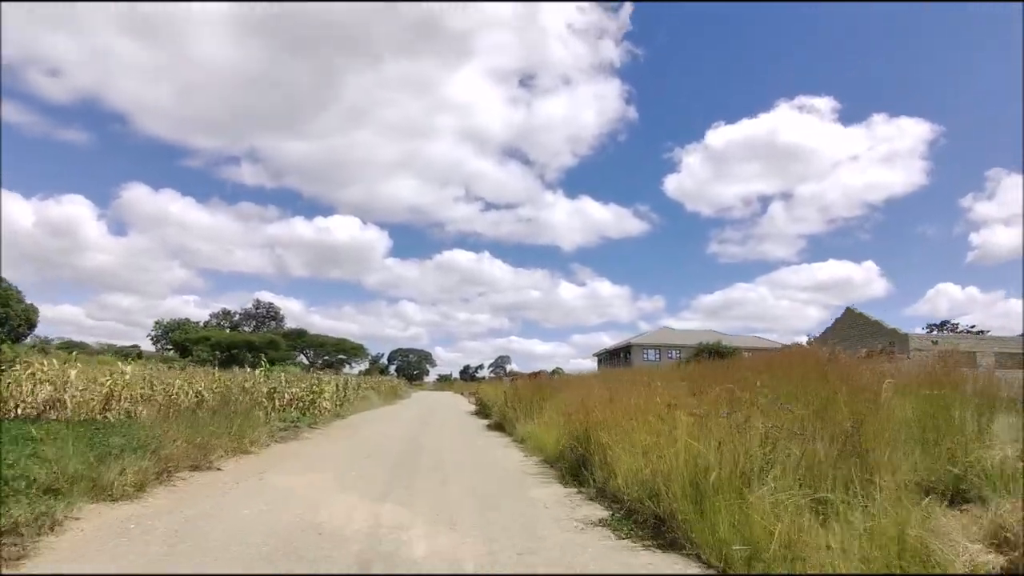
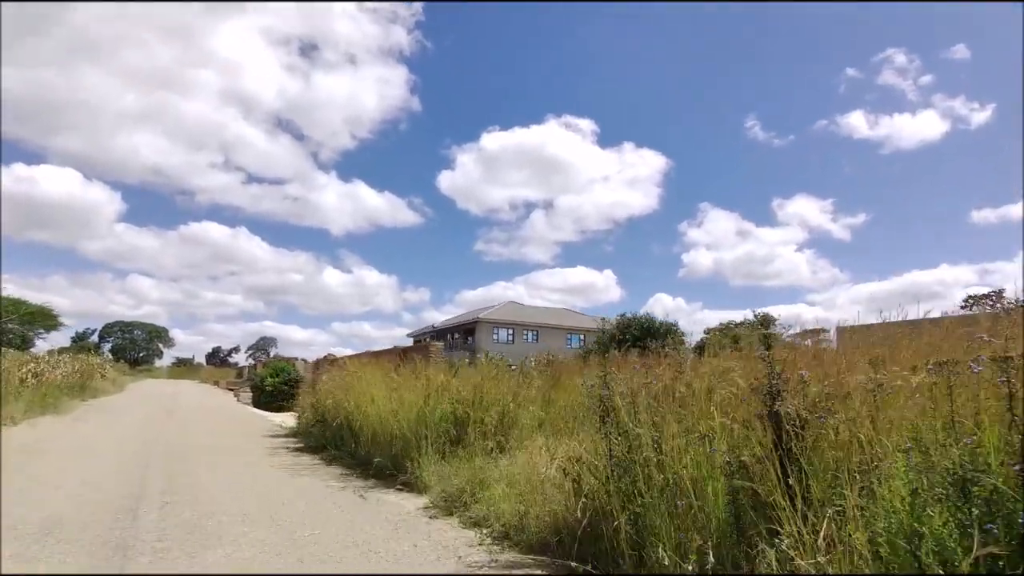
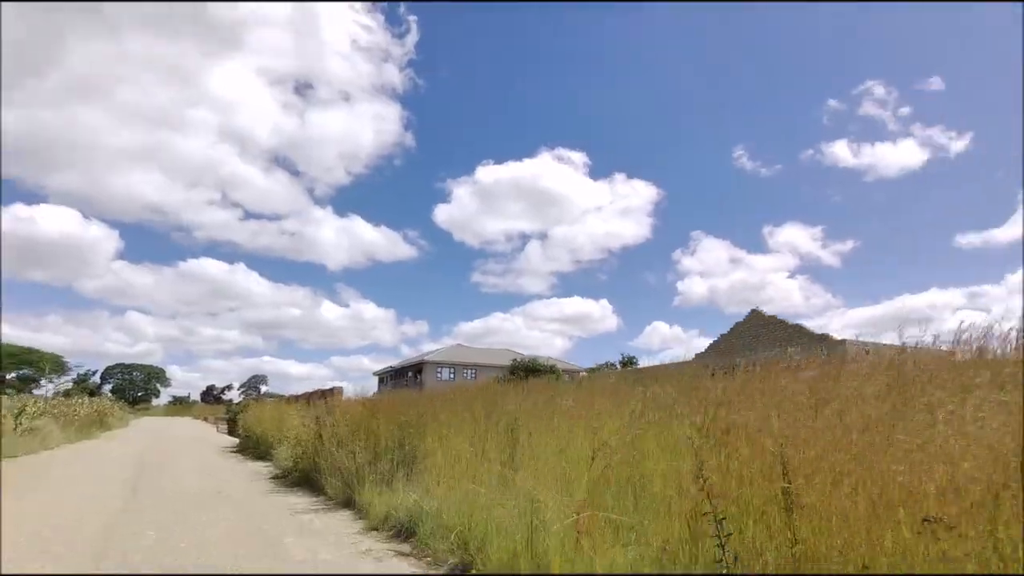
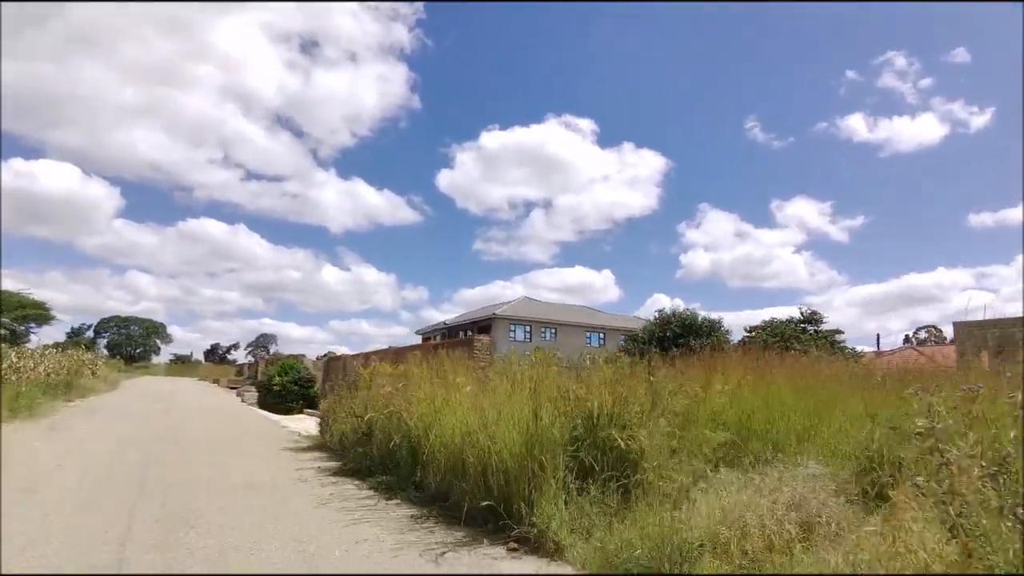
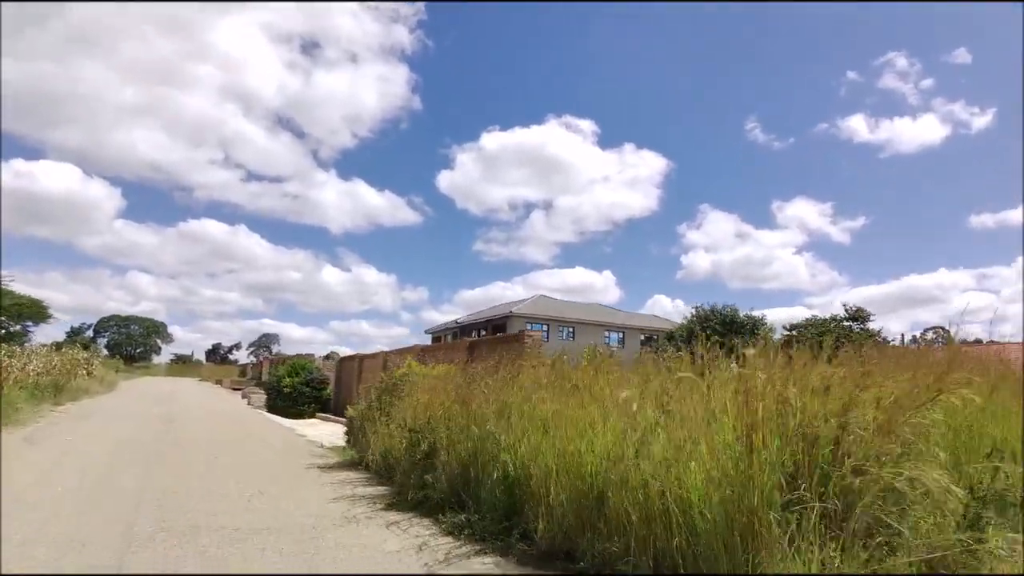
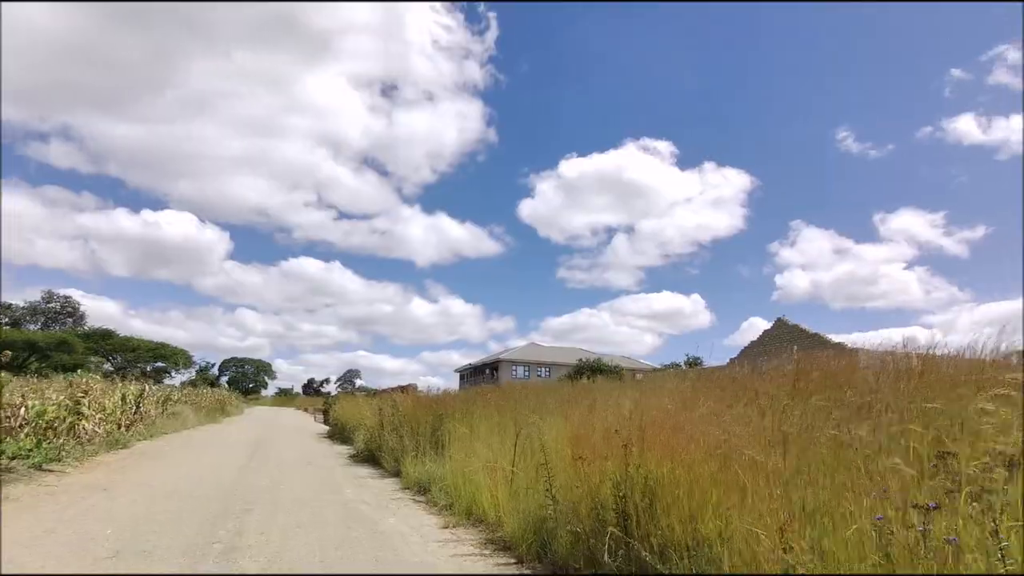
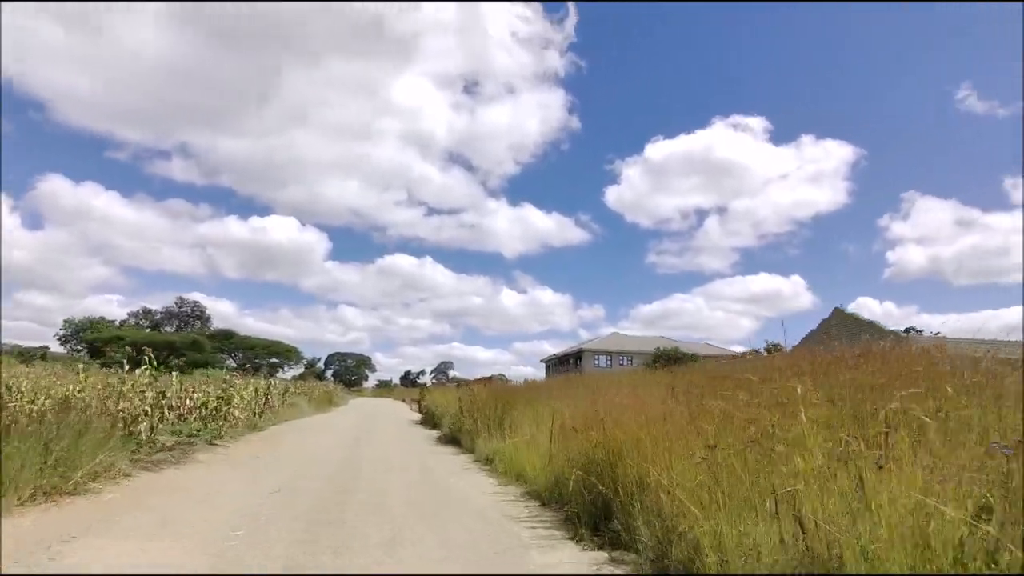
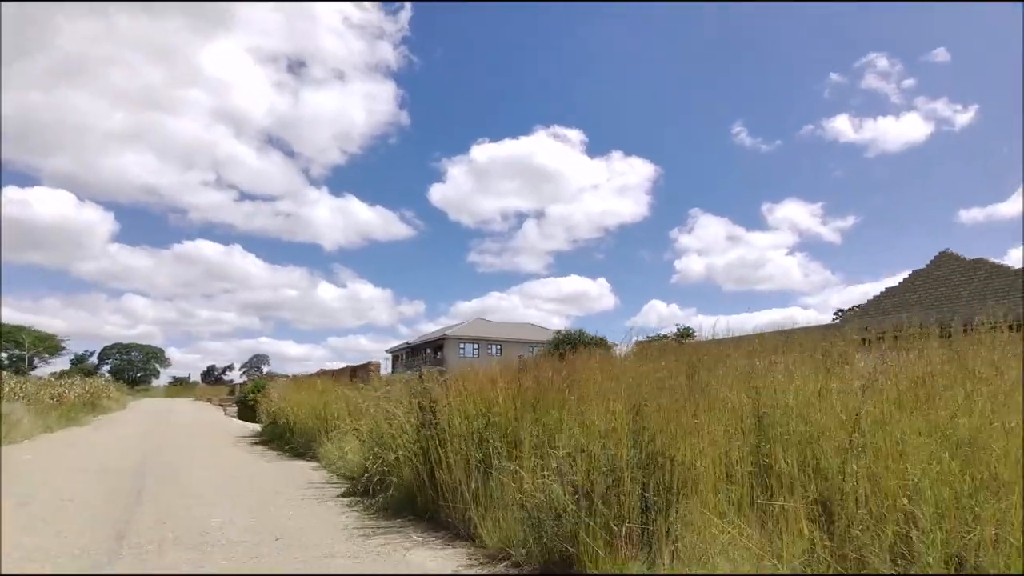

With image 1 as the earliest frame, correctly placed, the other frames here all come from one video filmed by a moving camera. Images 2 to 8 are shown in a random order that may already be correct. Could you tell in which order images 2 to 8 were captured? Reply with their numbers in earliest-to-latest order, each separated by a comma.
7, 6, 3, 8, 2, 4, 5
